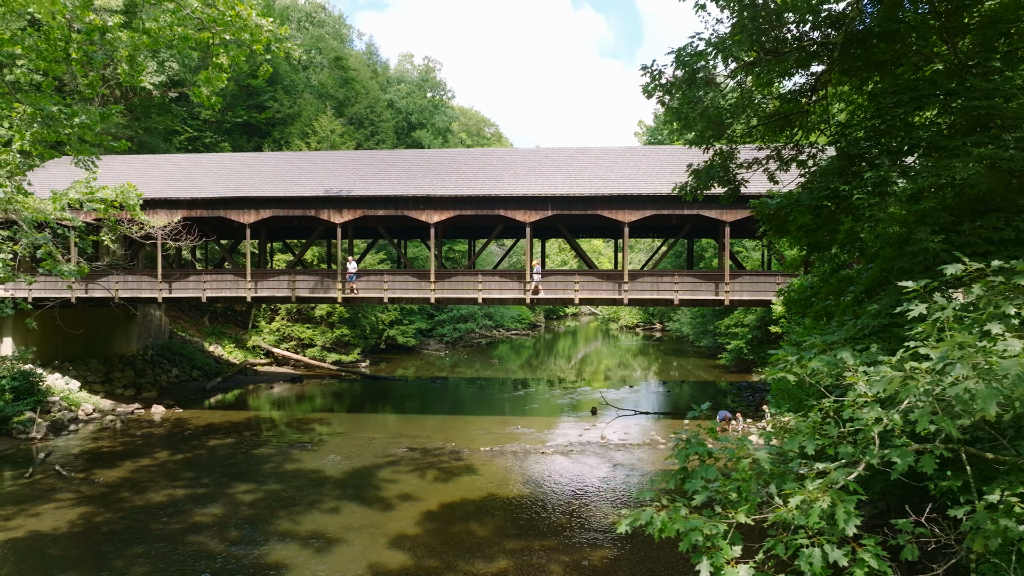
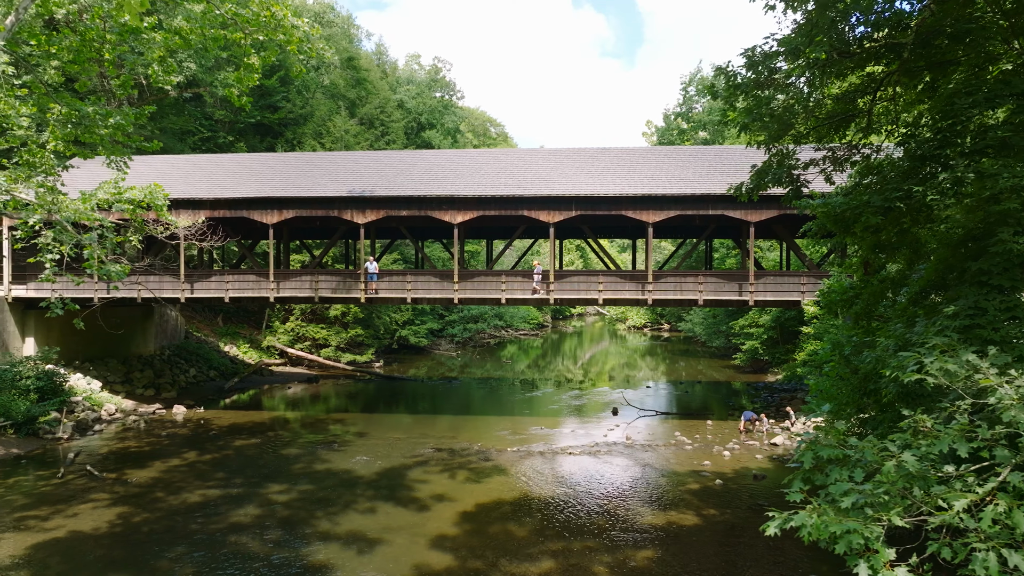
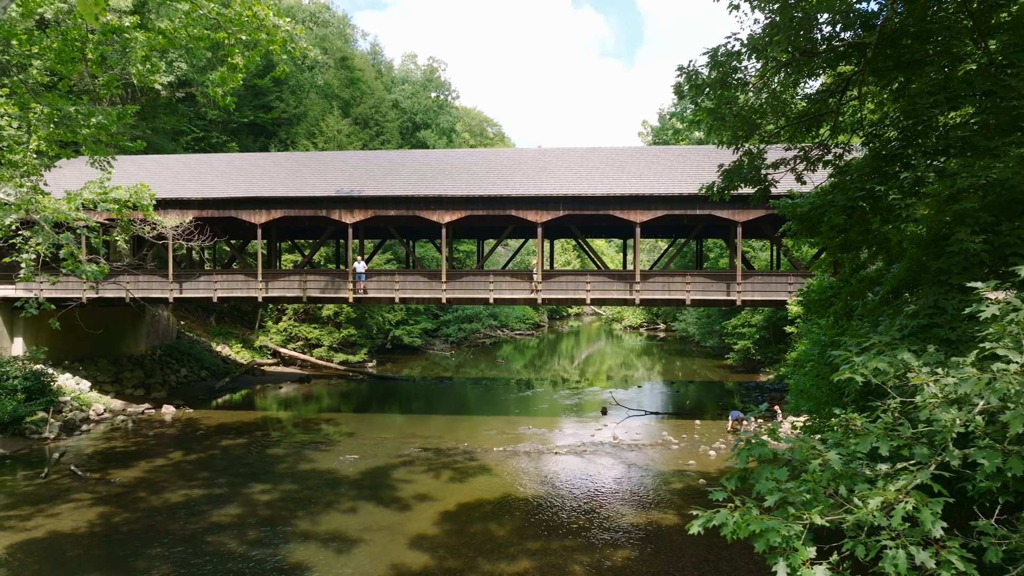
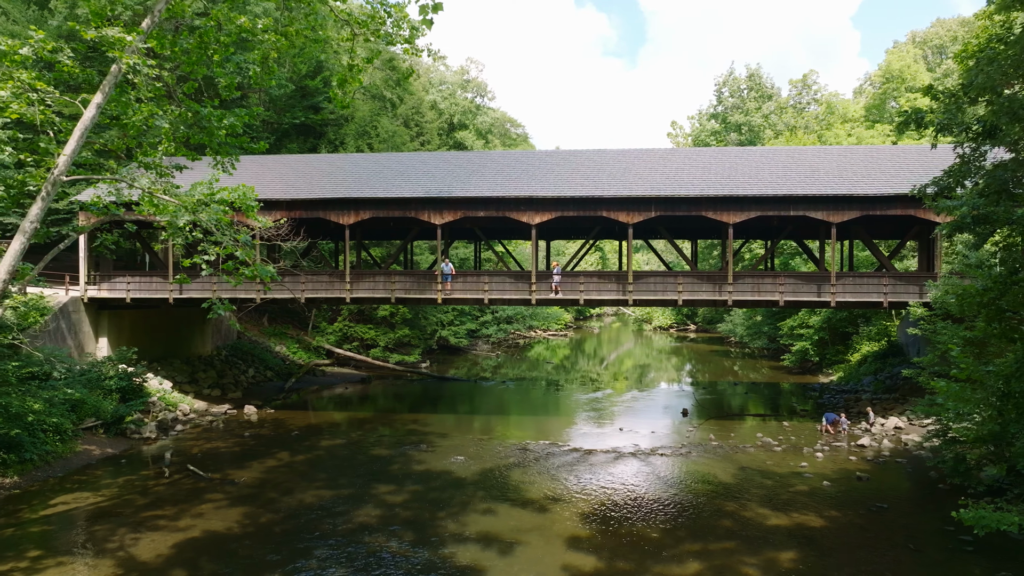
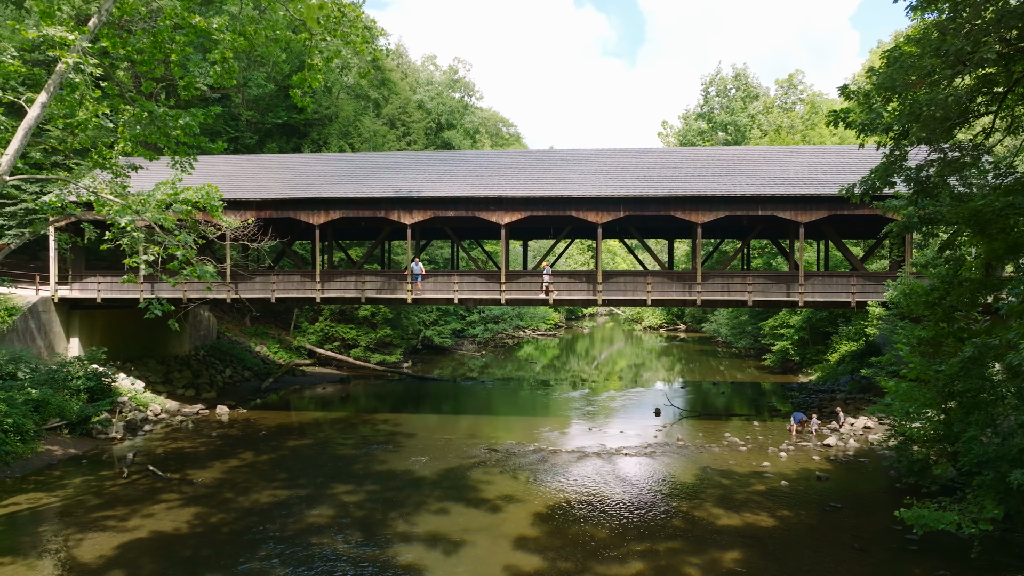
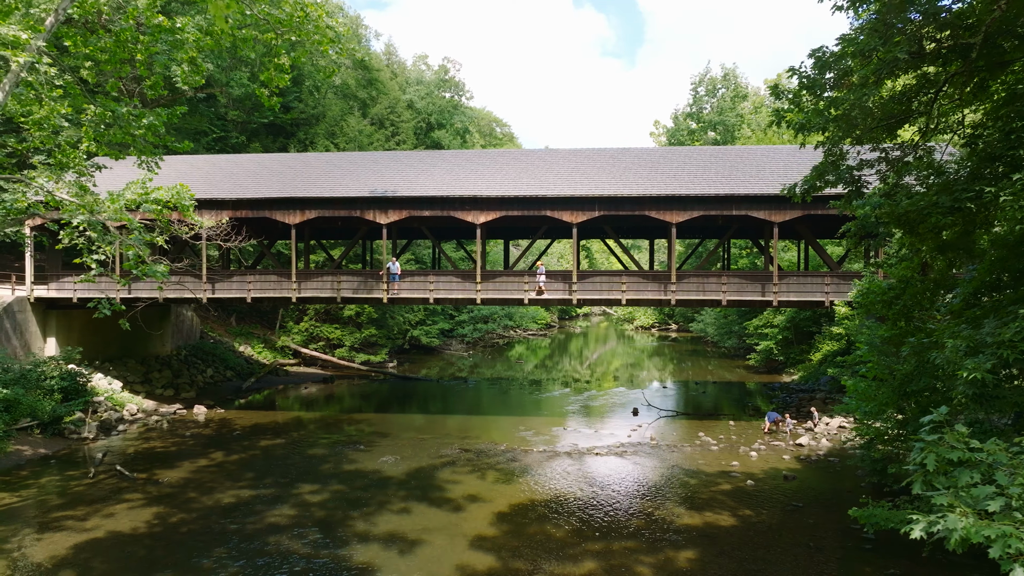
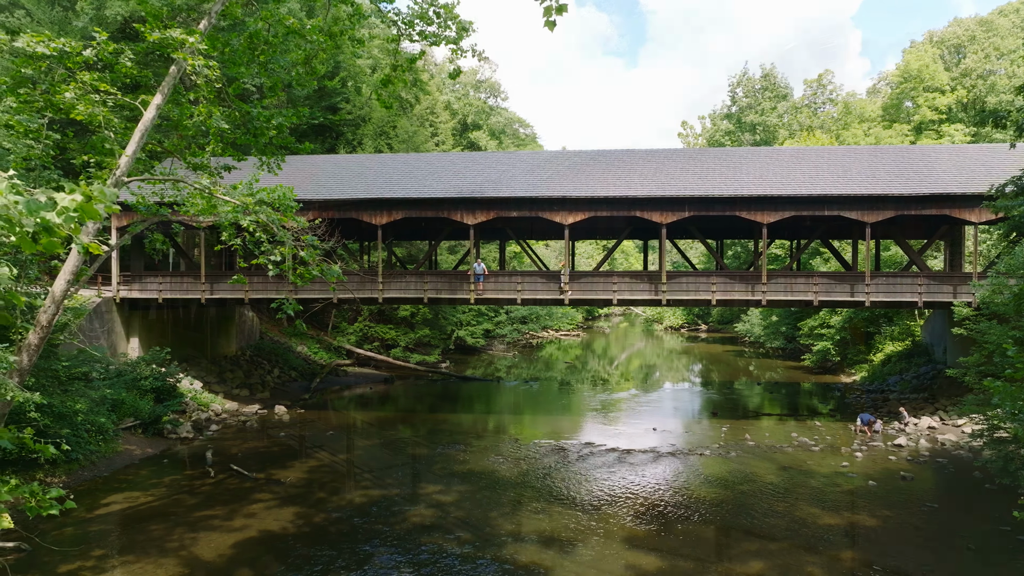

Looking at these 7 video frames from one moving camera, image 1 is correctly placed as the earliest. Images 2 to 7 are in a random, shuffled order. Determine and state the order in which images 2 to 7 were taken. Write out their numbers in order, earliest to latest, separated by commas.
3, 2, 6, 5, 4, 7
